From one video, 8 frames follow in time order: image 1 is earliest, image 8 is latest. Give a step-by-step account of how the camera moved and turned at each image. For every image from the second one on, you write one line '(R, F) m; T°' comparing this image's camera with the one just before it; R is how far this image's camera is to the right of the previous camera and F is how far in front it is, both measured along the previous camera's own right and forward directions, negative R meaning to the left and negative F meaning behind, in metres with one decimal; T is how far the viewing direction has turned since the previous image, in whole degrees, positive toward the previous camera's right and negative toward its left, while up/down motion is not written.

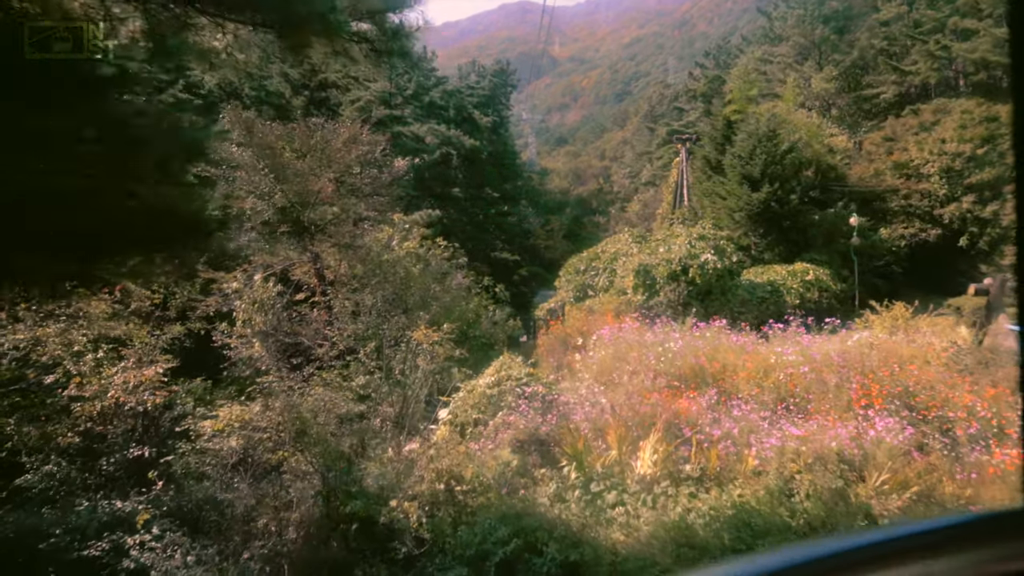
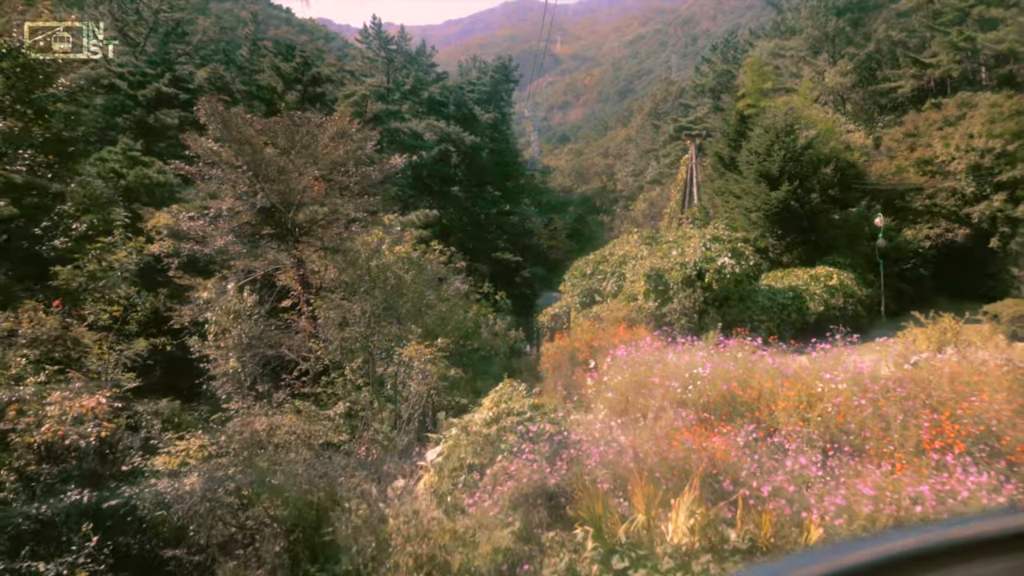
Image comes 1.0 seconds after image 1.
(0.0, +0.8) m; 0°
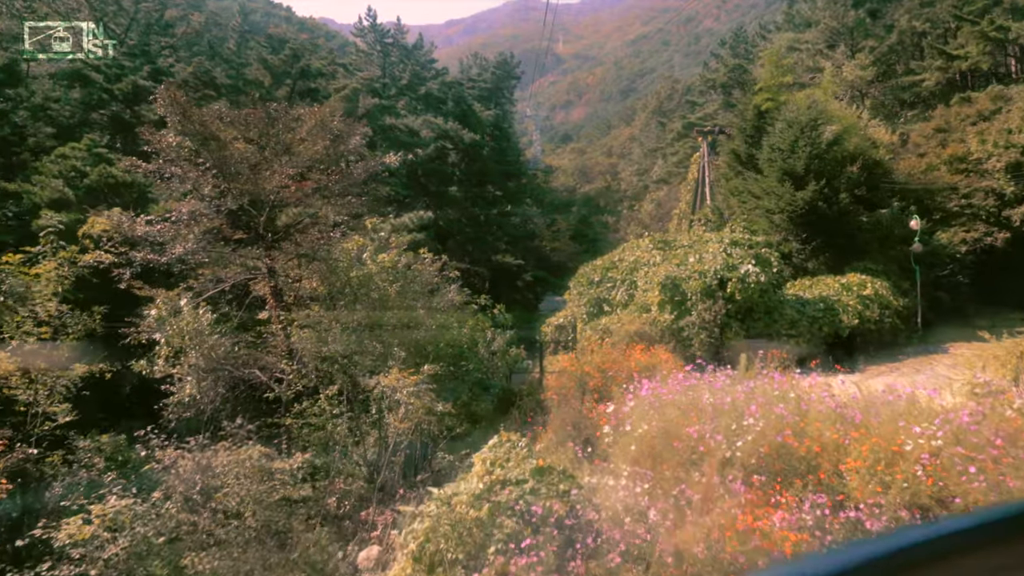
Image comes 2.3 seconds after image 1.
(0.0, +1.0) m; 0°
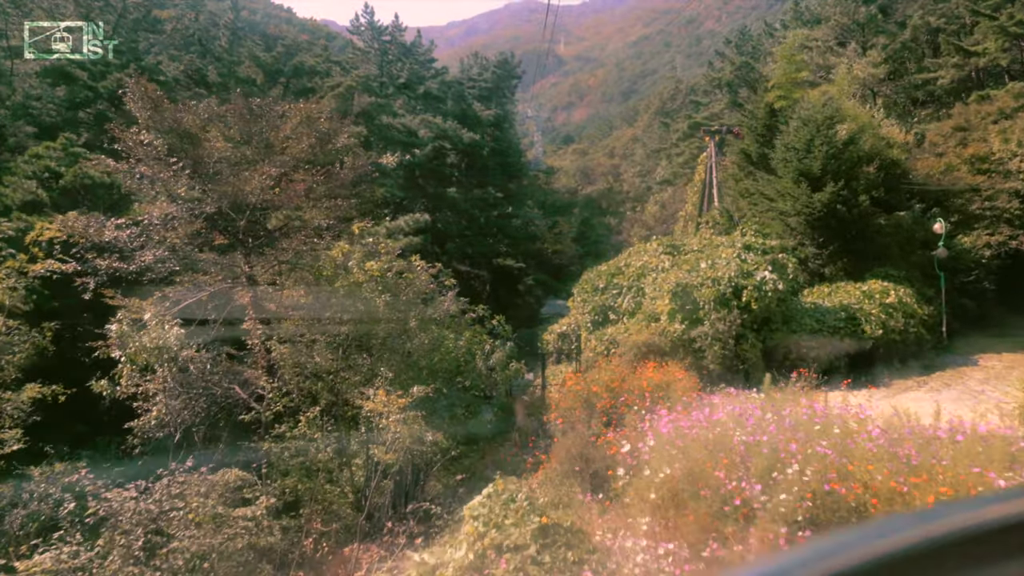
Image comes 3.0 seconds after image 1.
(0.0, +0.6) m; 0°
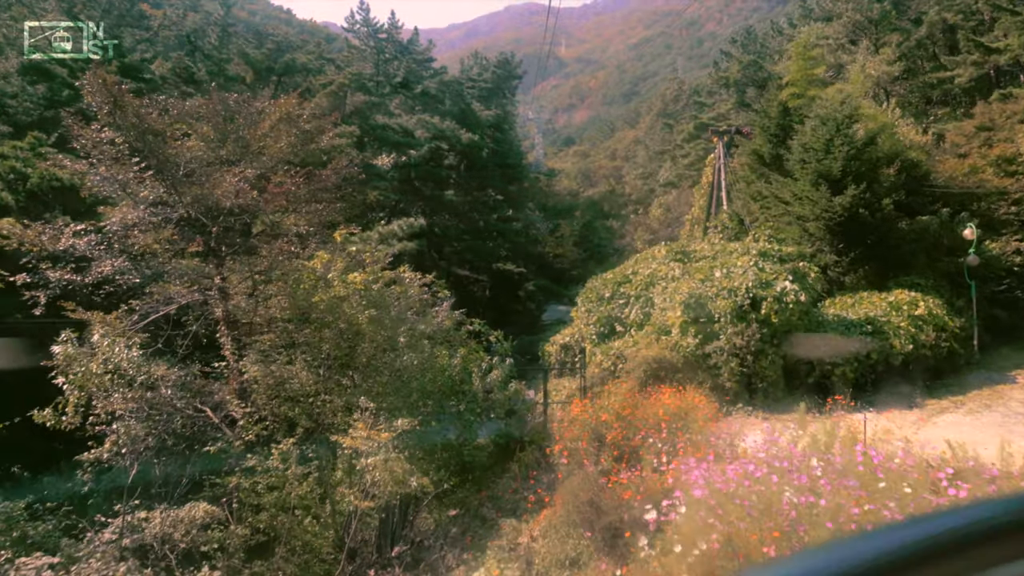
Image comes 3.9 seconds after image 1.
(0.0, +0.7) m; 0°
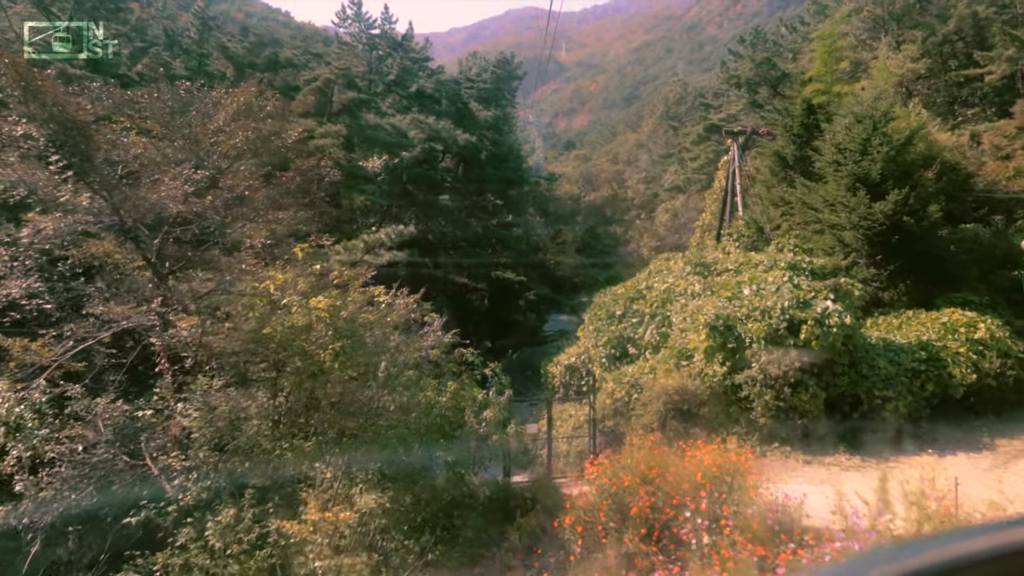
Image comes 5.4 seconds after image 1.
(0.0, +1.1) m; 0°
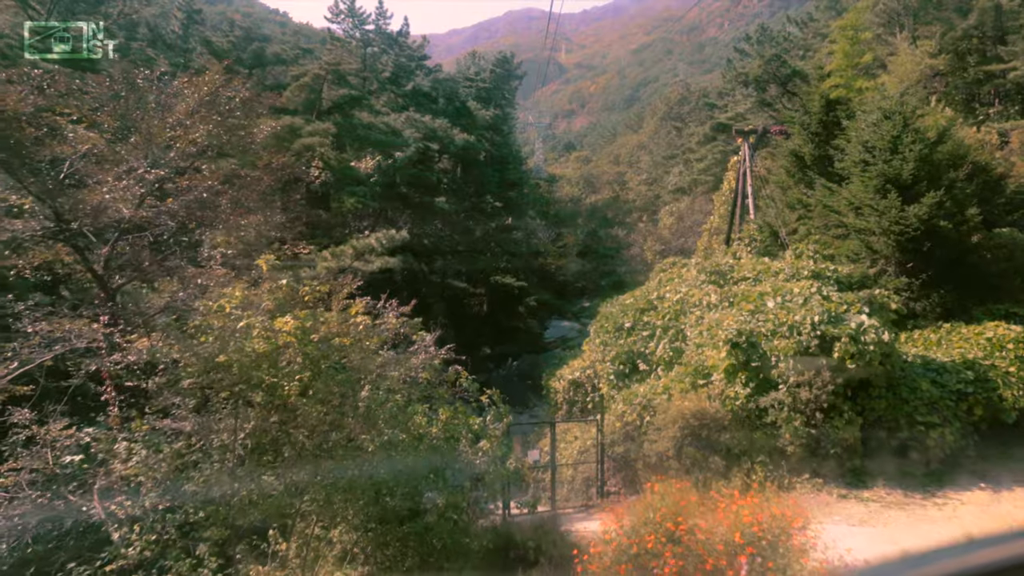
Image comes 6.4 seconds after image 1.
(0.0, +0.7) m; 0°
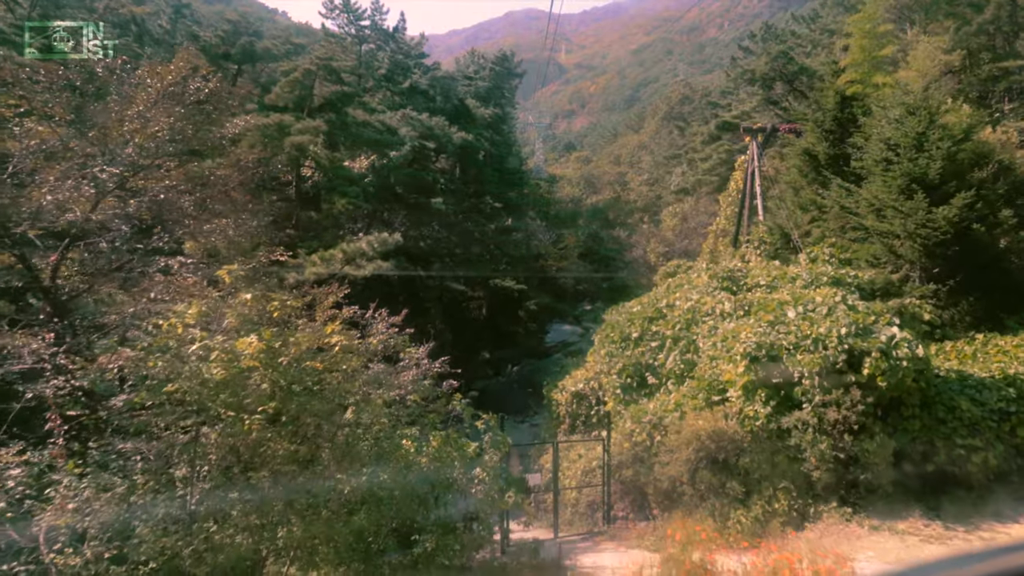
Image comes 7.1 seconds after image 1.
(0.0, +0.6) m; 0°
